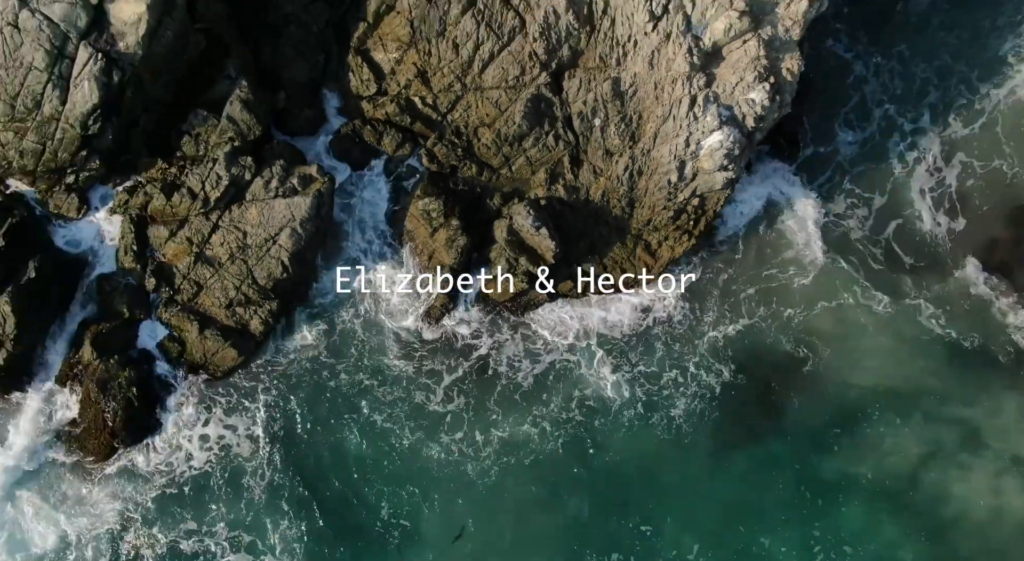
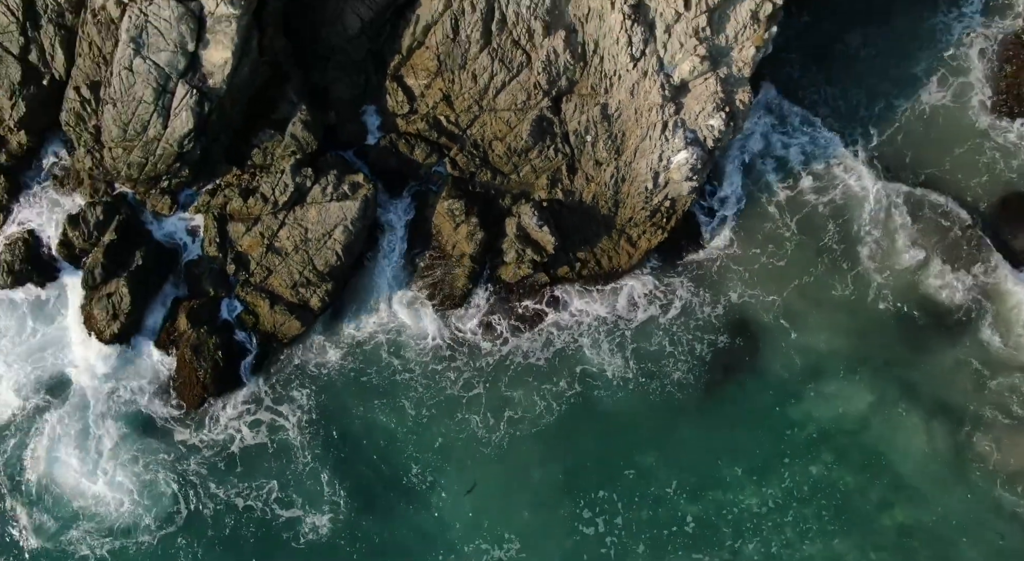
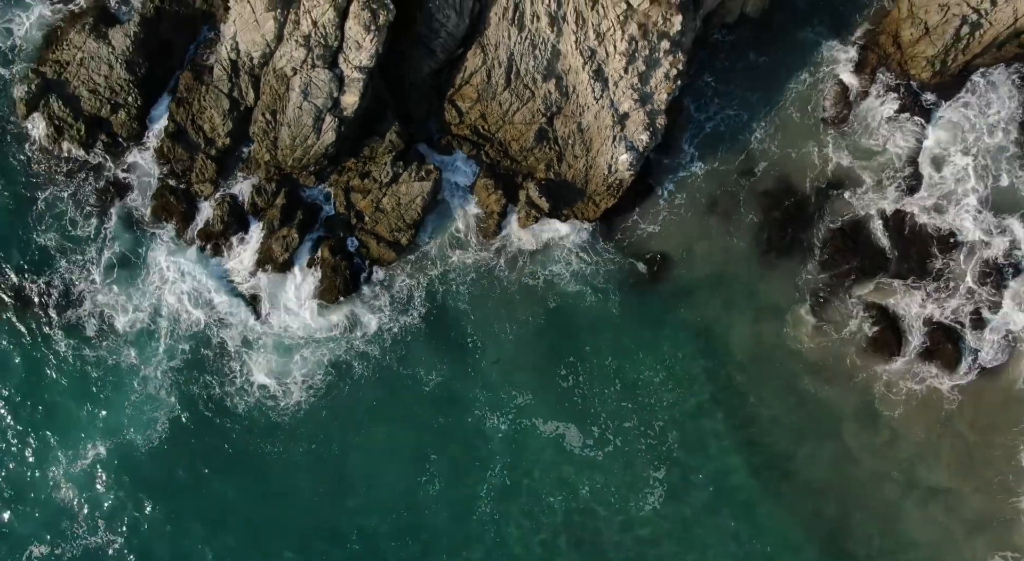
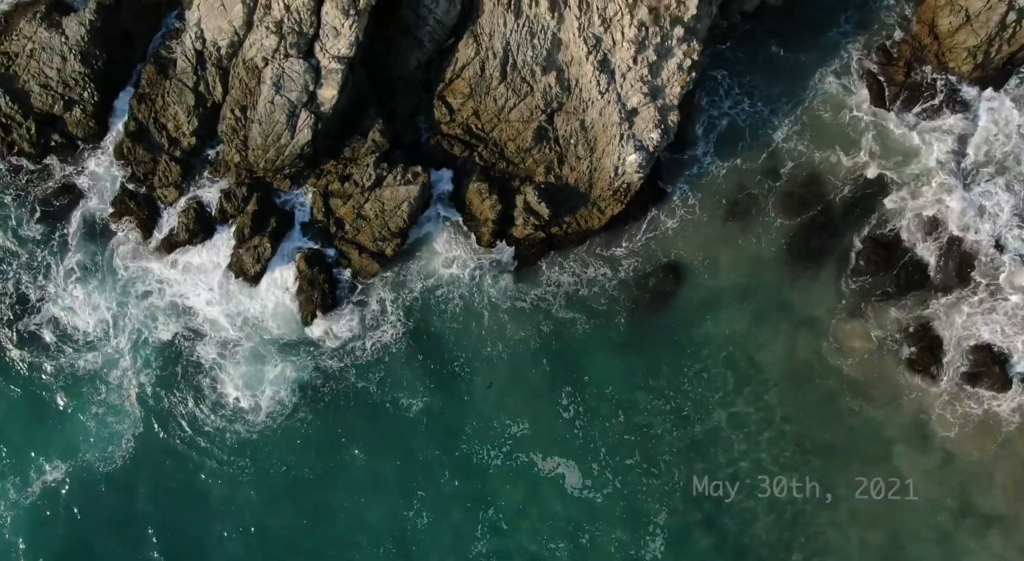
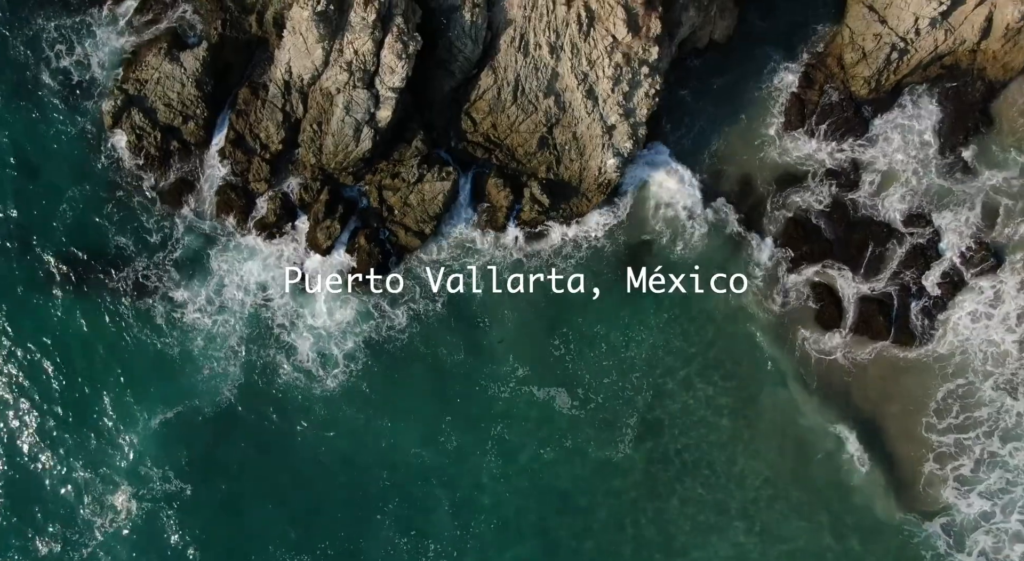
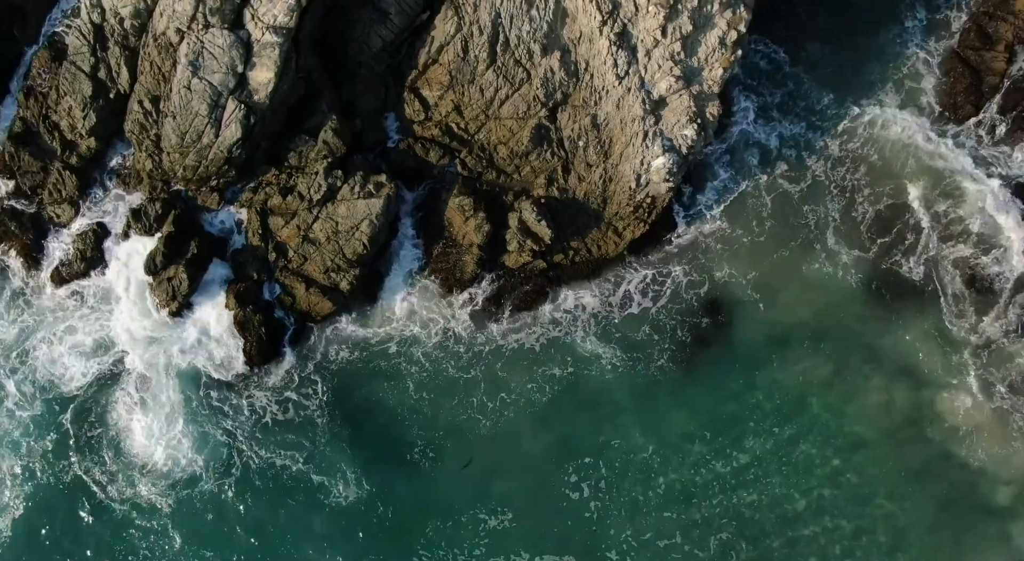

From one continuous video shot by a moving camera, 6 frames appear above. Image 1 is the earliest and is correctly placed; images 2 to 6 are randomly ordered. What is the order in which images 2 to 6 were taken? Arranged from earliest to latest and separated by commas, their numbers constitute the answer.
2, 6, 4, 3, 5
